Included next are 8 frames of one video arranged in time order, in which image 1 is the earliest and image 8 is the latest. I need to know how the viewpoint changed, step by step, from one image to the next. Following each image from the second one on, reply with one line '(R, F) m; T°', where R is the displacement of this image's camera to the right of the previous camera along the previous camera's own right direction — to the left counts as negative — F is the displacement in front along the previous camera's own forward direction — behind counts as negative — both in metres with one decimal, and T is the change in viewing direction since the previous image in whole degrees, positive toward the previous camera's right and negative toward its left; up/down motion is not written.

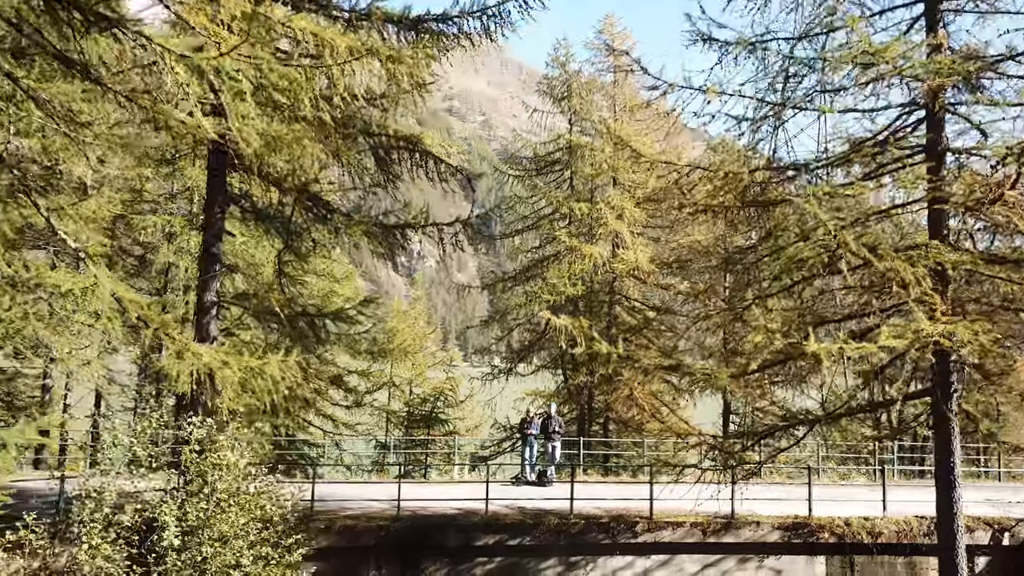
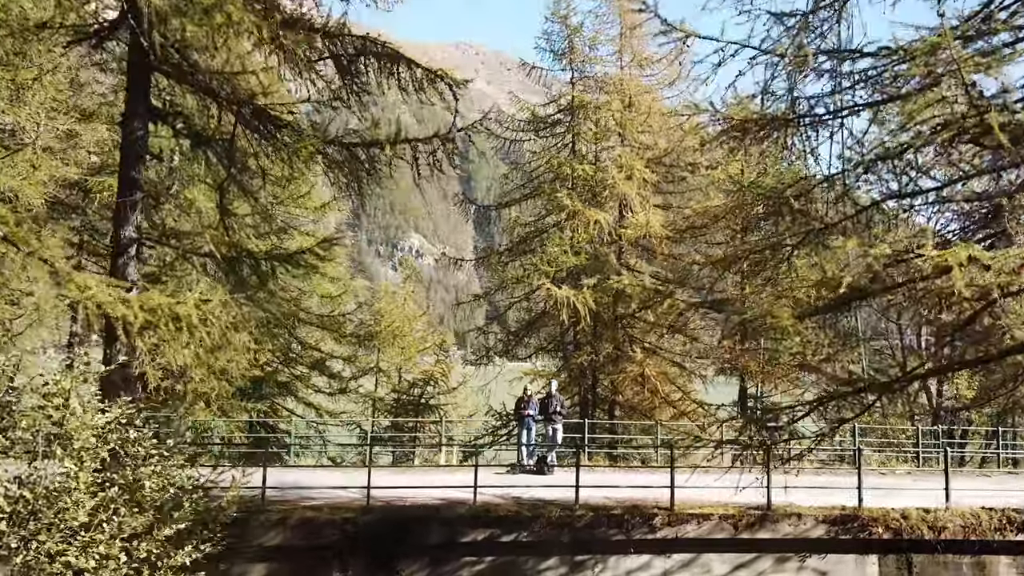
(+0.1, +1.6) m; 0°
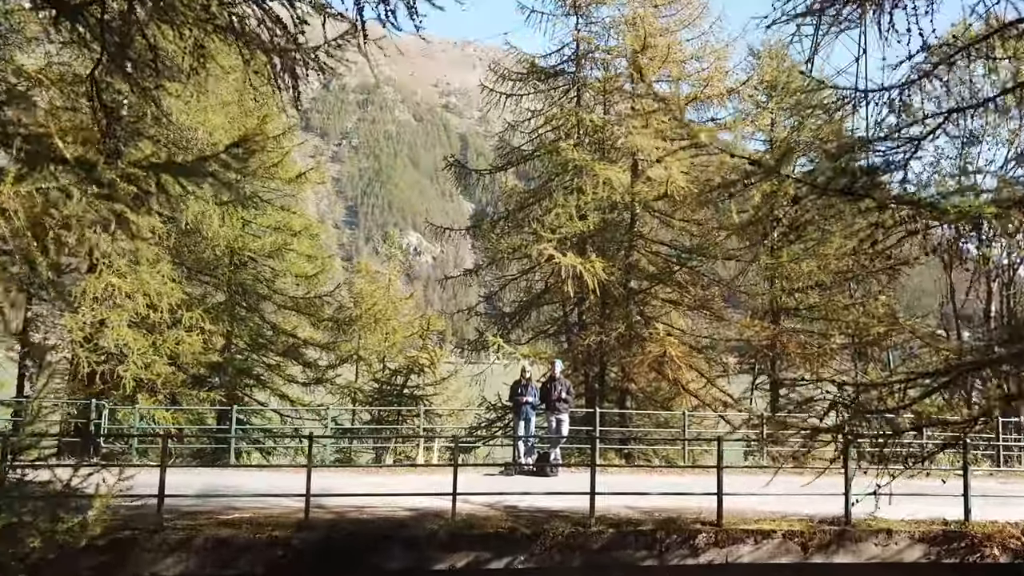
(0.0, +2.1) m; 0°
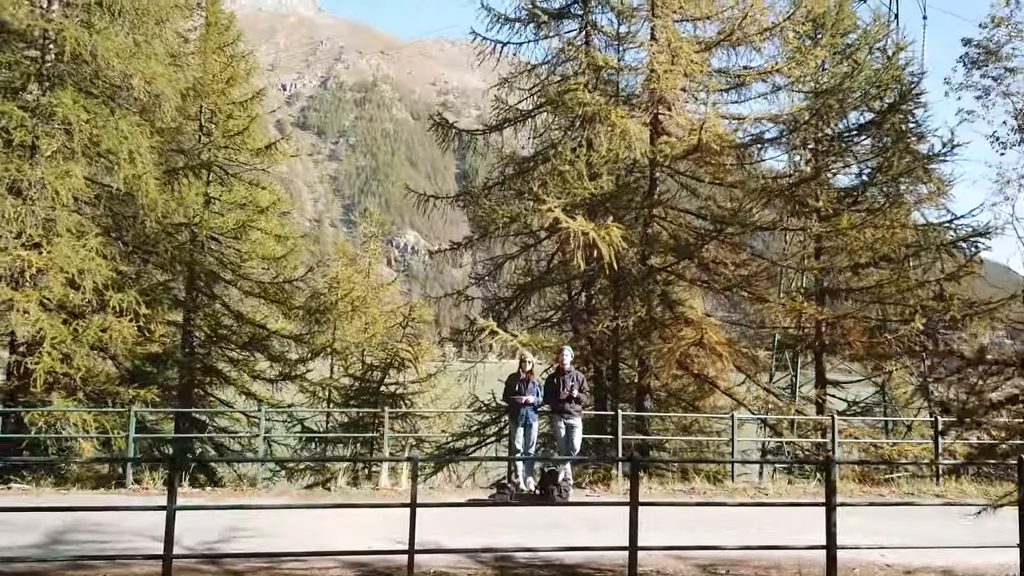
(0.0, +2.2) m; 0°
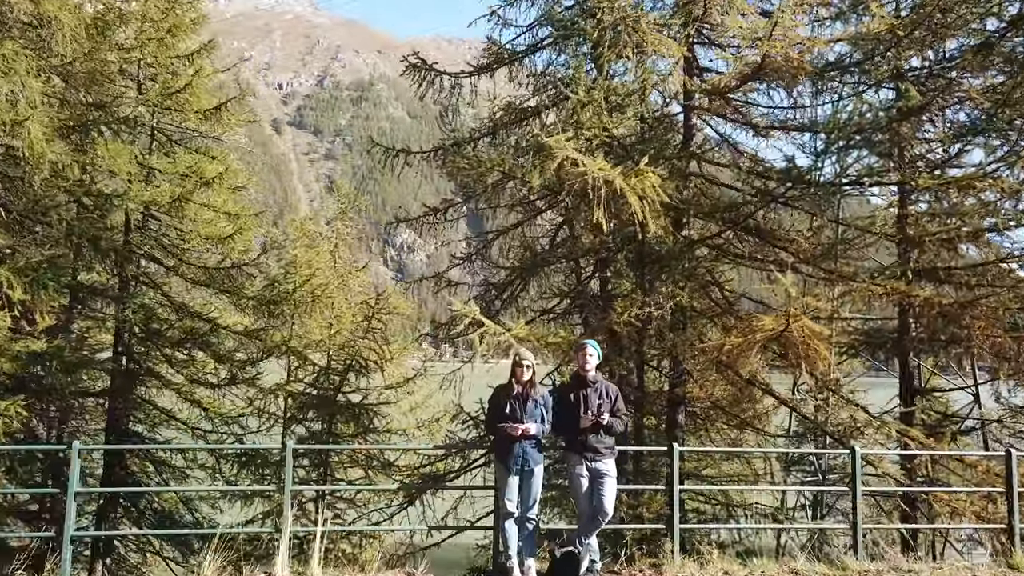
(0.0, +2.7) m; 0°
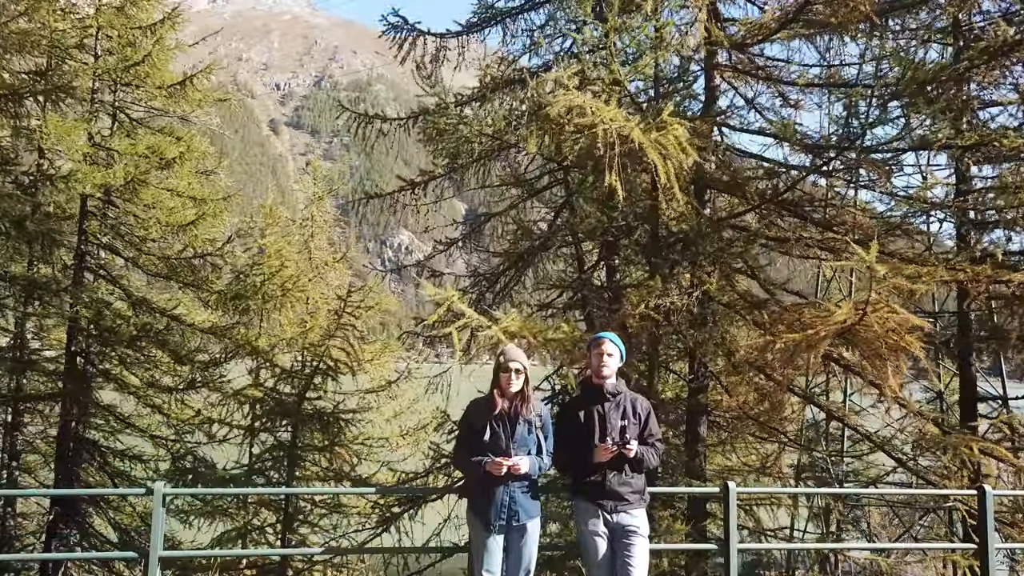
(+0.1, +1.3) m; 0°
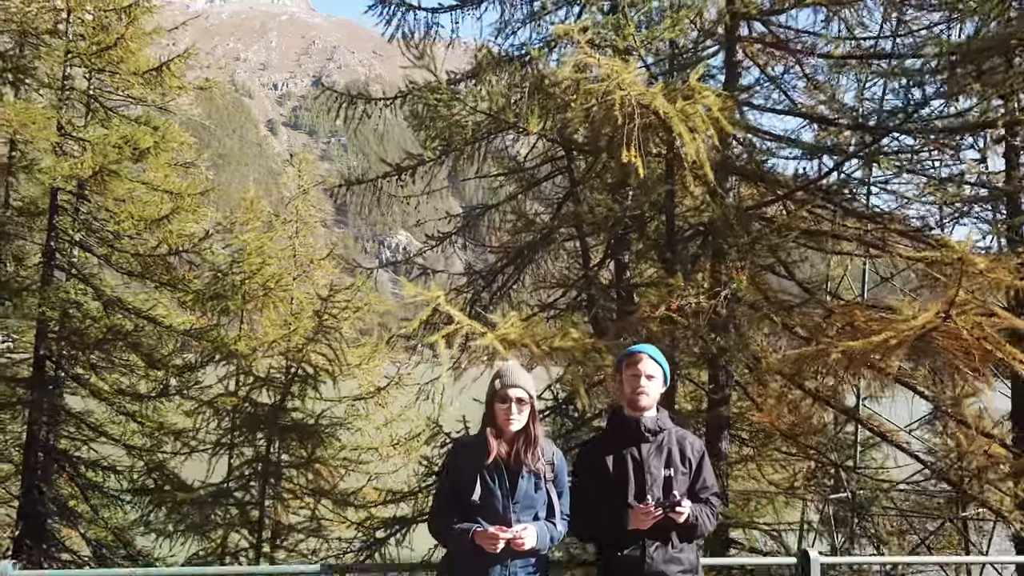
(0.0, +0.8) m; 0°
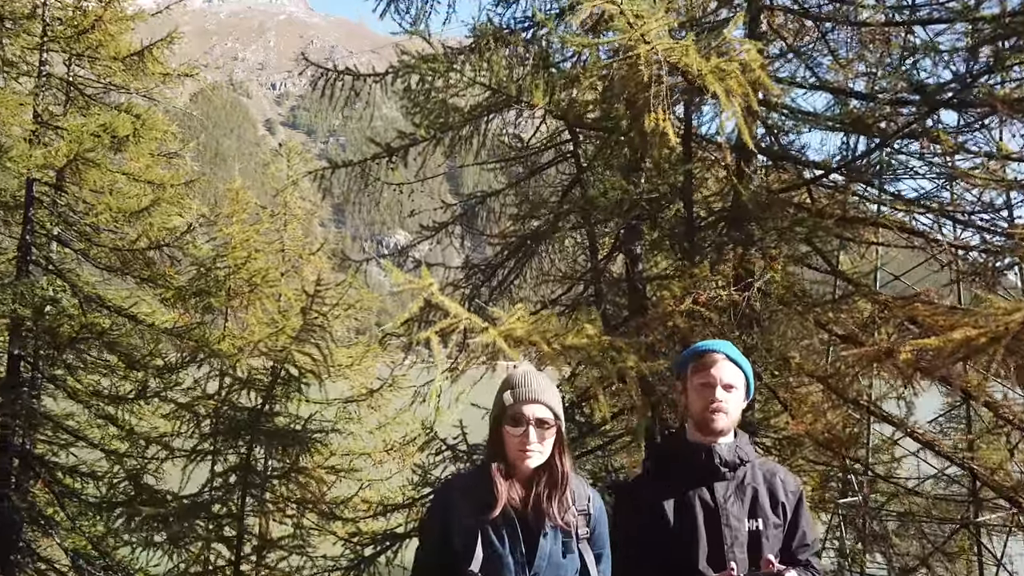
(0.0, +0.6) m; 0°
